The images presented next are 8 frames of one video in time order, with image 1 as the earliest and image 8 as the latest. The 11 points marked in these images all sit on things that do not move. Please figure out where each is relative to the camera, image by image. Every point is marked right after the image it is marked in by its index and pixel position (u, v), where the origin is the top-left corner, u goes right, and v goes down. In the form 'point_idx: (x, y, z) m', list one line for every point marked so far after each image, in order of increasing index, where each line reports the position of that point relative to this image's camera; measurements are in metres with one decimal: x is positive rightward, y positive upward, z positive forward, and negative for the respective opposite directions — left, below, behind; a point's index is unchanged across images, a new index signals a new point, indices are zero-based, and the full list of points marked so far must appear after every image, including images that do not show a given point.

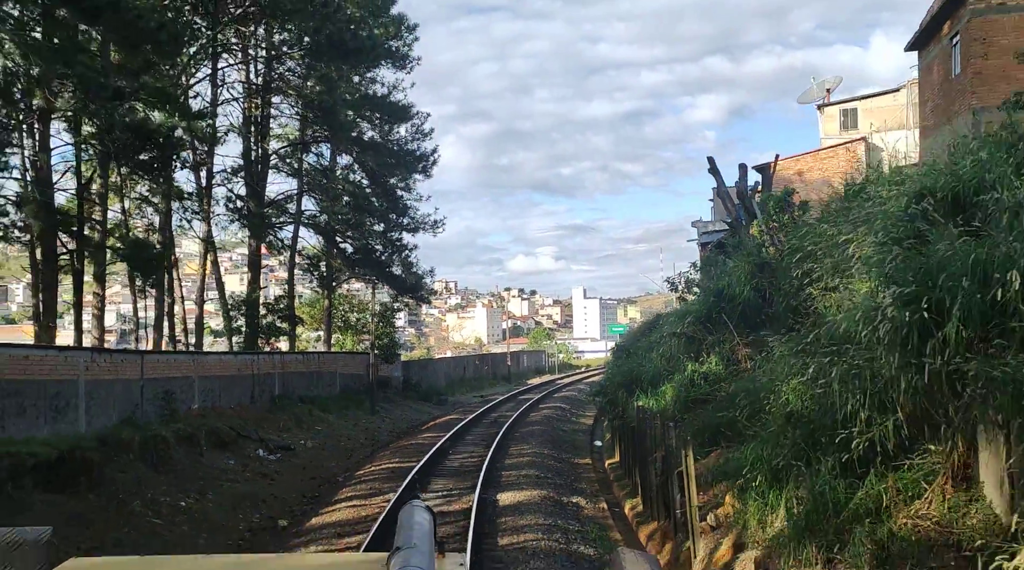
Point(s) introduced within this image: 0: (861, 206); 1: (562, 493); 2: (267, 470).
0: (+3.3, +0.8, +10.5) m
1: (+0.7, -3.1, +16.6) m
2: (-4.2, -3.1, +18.7) m
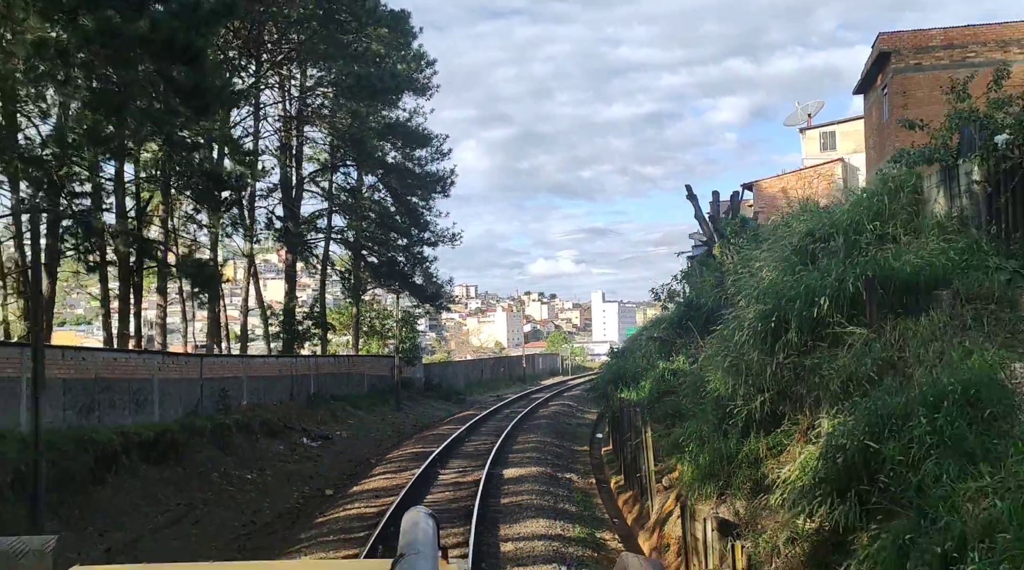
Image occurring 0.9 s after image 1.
0: (+3.3, +0.6, +13.8) m
1: (+0.8, -3.3, +20.0) m
2: (-4.0, -3.3, +22.1) m
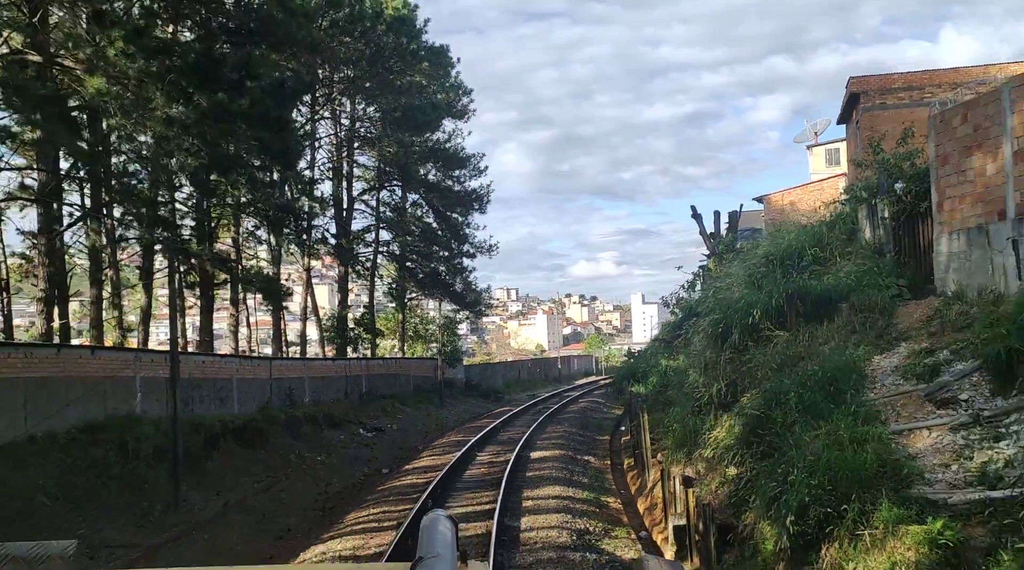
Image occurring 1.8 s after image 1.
0: (+3.6, +0.4, +17.1) m
1: (+1.3, -3.5, +23.3) m
2: (-3.4, -3.6, +25.7) m
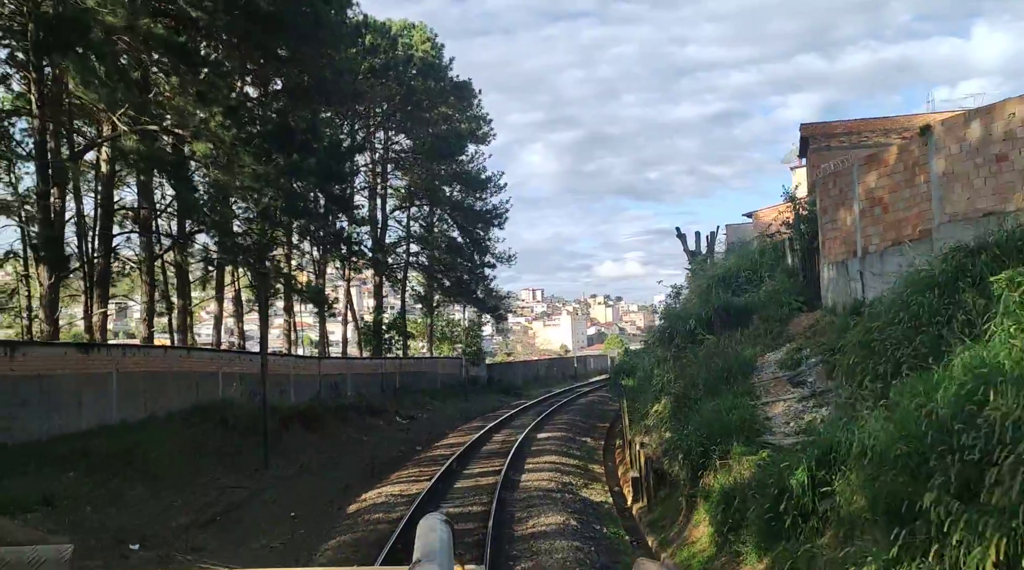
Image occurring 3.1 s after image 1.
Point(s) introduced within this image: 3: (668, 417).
0: (+3.7, +0.1, +21.7) m
1: (+1.6, -3.8, +28.0) m
2: (-3.0, -3.9, +30.5) m
3: (+2.2, -1.9, +15.6) m
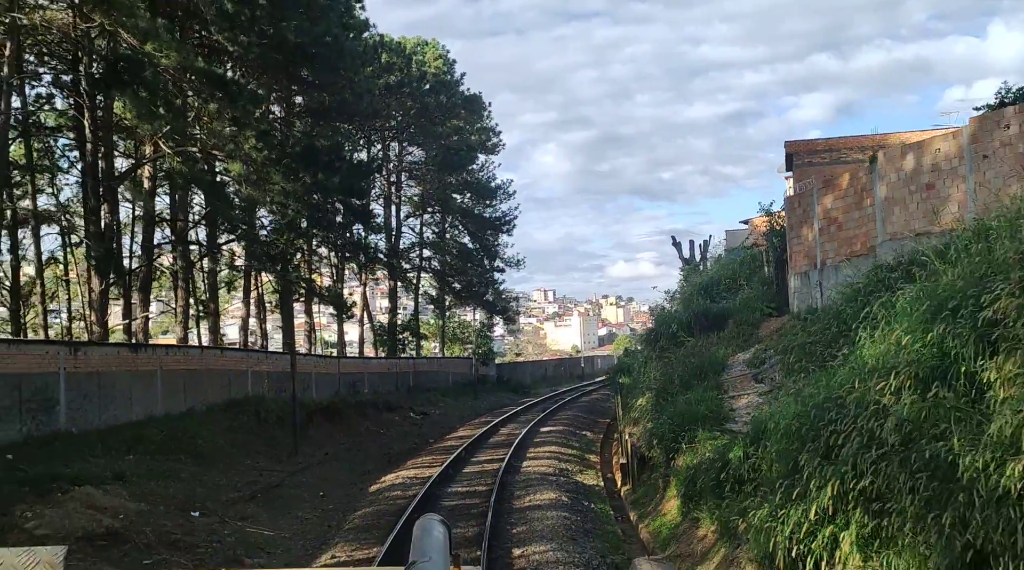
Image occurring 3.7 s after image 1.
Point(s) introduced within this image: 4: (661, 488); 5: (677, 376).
0: (+3.8, 0.0, +23.9) m
1: (+1.8, -3.9, +30.2) m
2: (-2.9, -4.0, +32.7) m
3: (+2.2, -2.0, +17.7) m
4: (+2.1, -2.8, +15.3) m
5: (+2.6, -1.4, +17.5) m
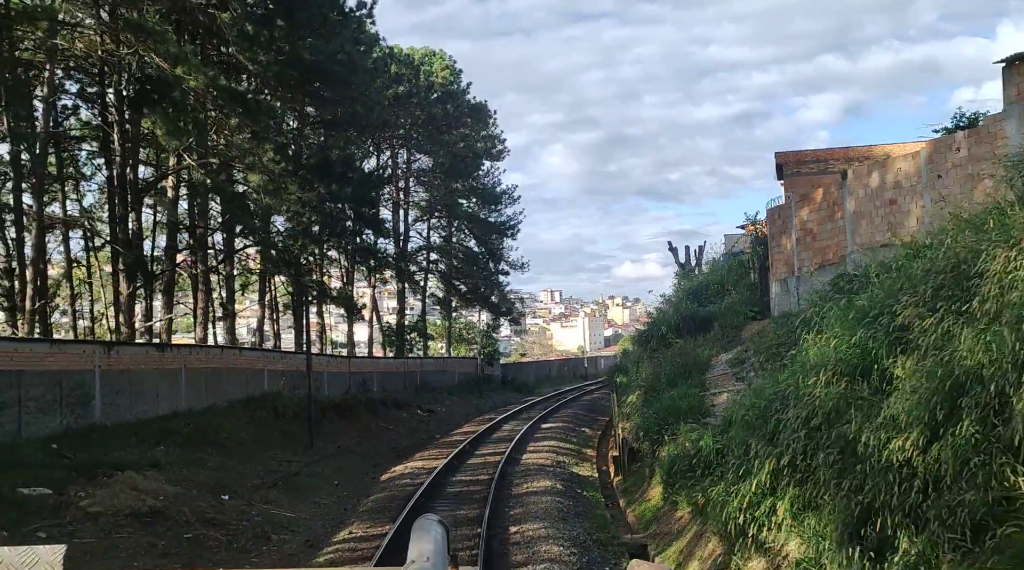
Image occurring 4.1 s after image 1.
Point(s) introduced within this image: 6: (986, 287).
0: (+3.8, -0.1, +25.3) m
1: (+1.9, -4.0, +31.7) m
2: (-2.8, -4.1, +34.2) m
3: (+2.2, -2.1, +19.2) m
4: (+2.0, -2.9, +16.7) m
5: (+2.6, -1.5, +18.9) m
6: (+3.3, 0.0, +7.9) m
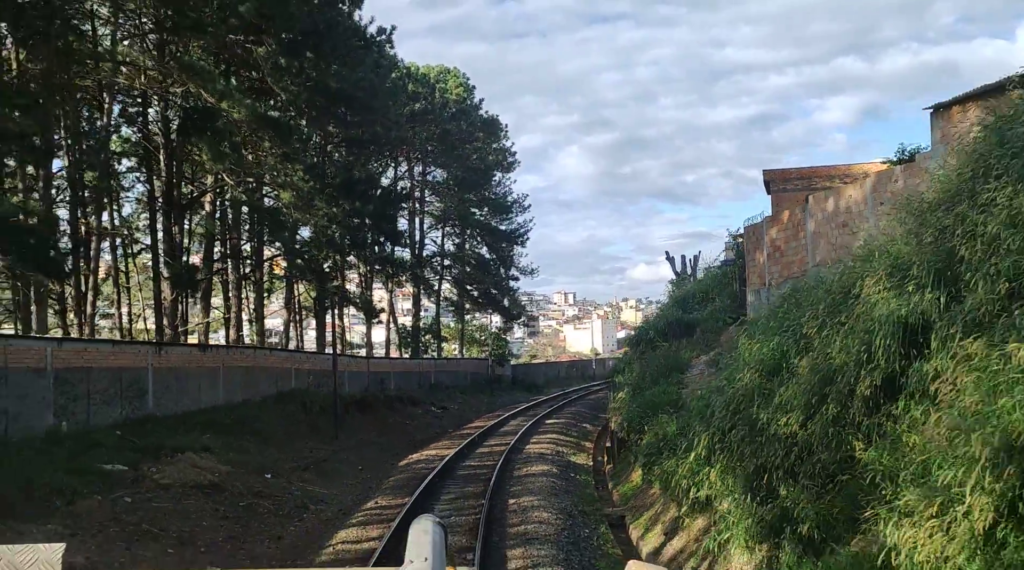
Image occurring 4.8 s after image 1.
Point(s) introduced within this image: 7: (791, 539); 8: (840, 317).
0: (+4.0, -0.3, +27.8) m
1: (+2.1, -4.2, +34.2) m
2: (-2.5, -4.3, +36.8) m
3: (+2.3, -2.3, +21.7) m
4: (+2.1, -3.1, +19.3) m
5: (+2.7, -1.7, +21.4) m
6: (+3.2, -0.1, +10.4) m
7: (+2.4, -2.2, +9.7) m
8: (+3.1, -0.3, +10.5) m
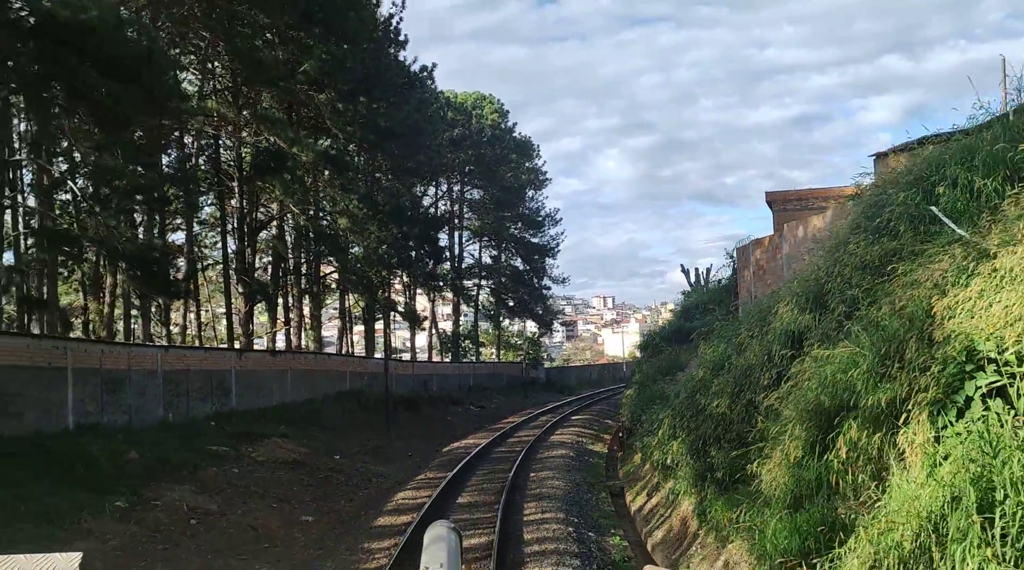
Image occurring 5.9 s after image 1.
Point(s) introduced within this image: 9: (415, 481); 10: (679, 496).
0: (+4.8, -0.6, +31.6) m
1: (+3.1, -4.6, +38.0) m
2: (-1.4, -4.7, +40.8) m
3: (+2.9, -2.6, +25.6) m
4: (+2.6, -3.4, +23.1) m
5: (+3.2, -2.0, +25.3) m
6: (+3.4, -0.4, +14.2) m
7: (+2.5, -2.5, +13.6) m
8: (+3.3, -0.6, +14.3) m
9: (-1.7, -3.5, +19.4) m
10: (+2.3, -2.8, +14.8) m
